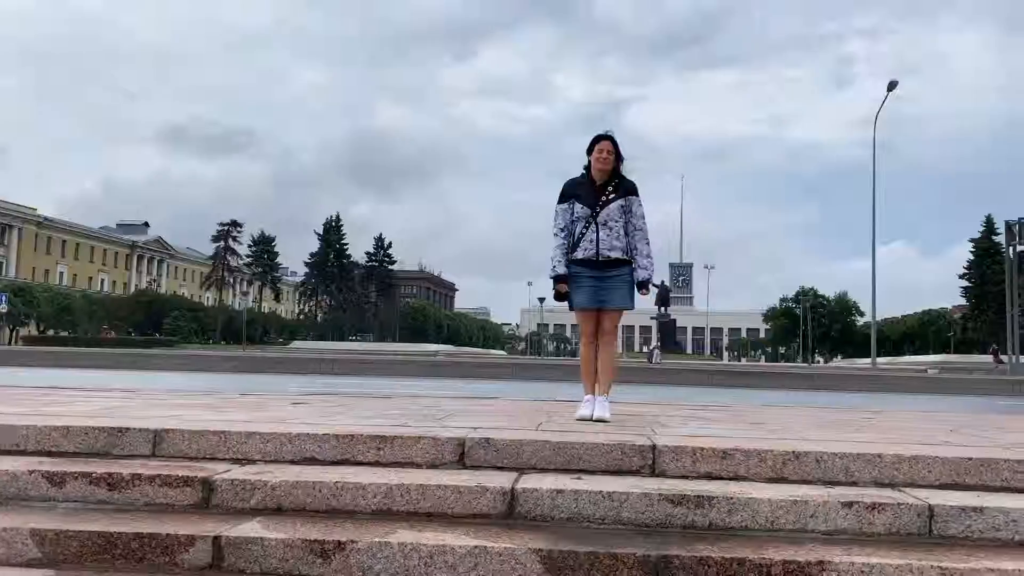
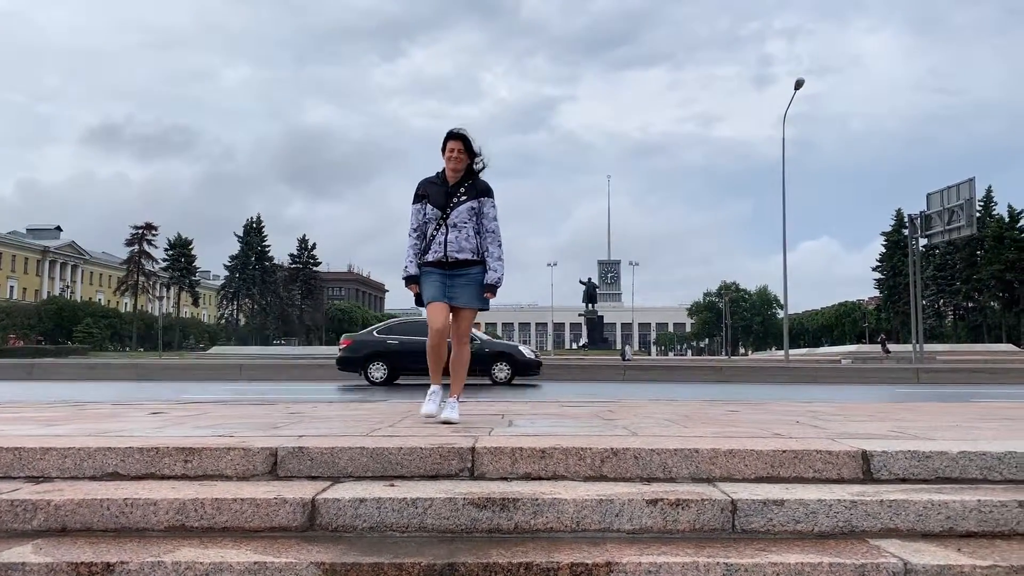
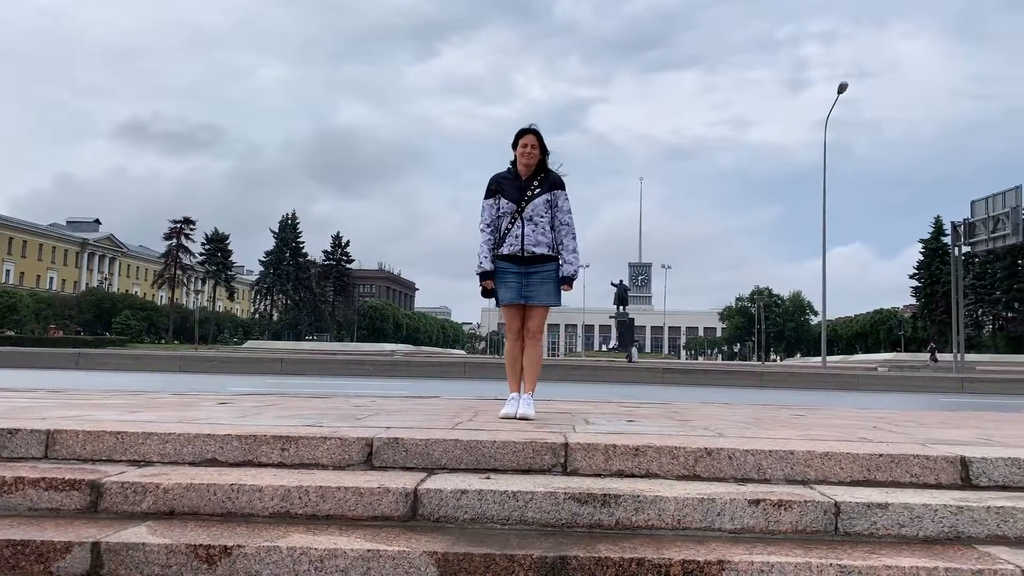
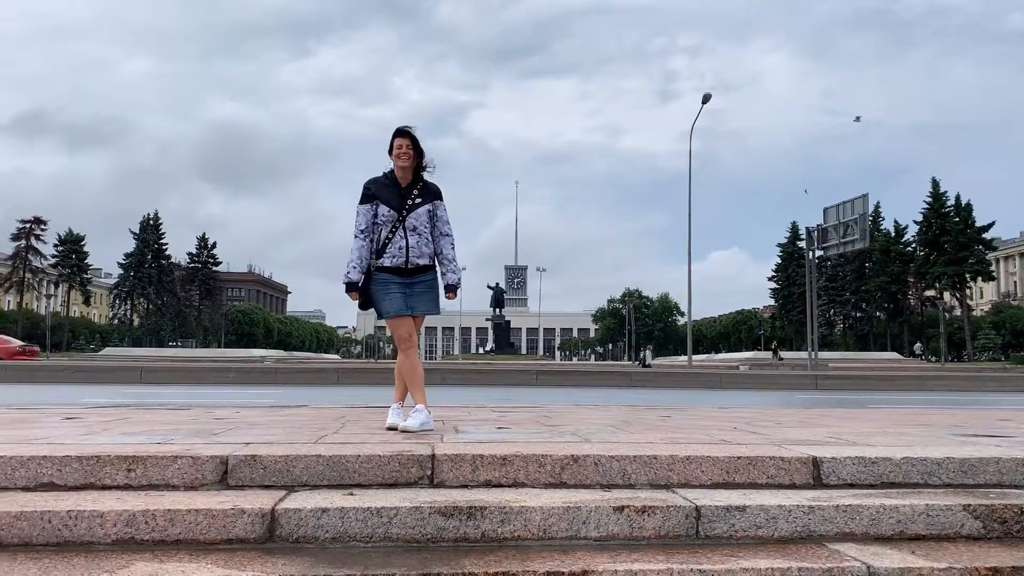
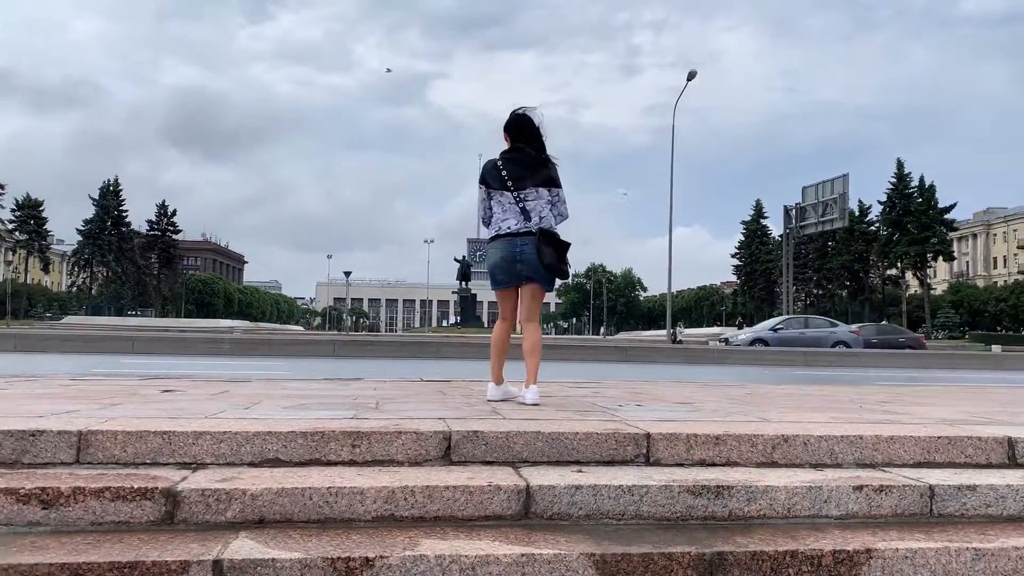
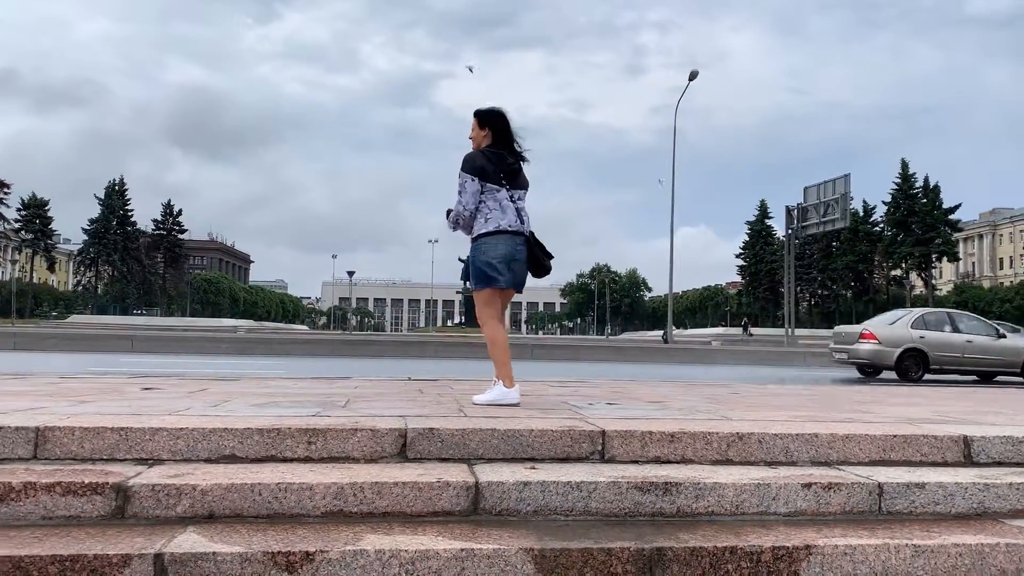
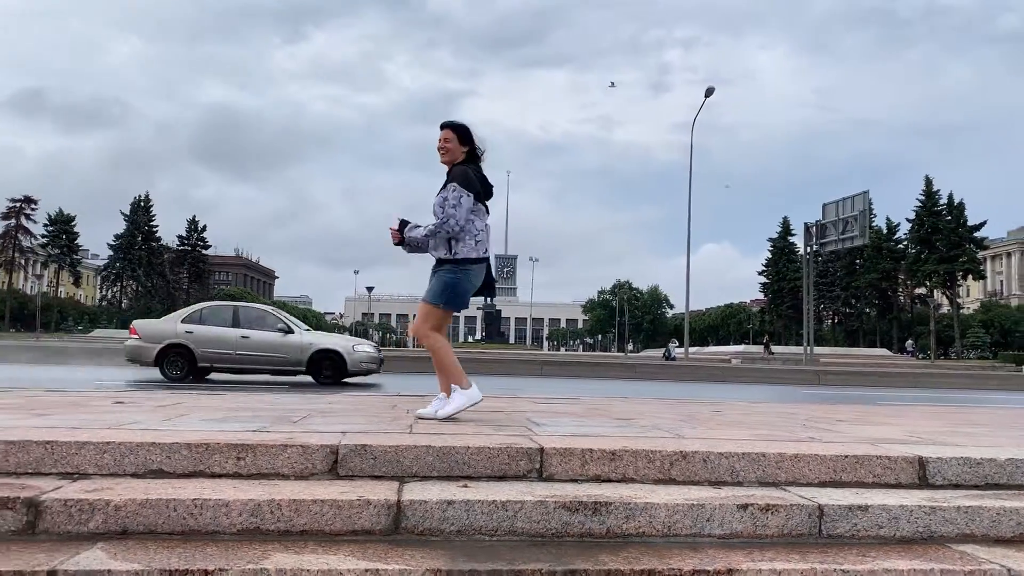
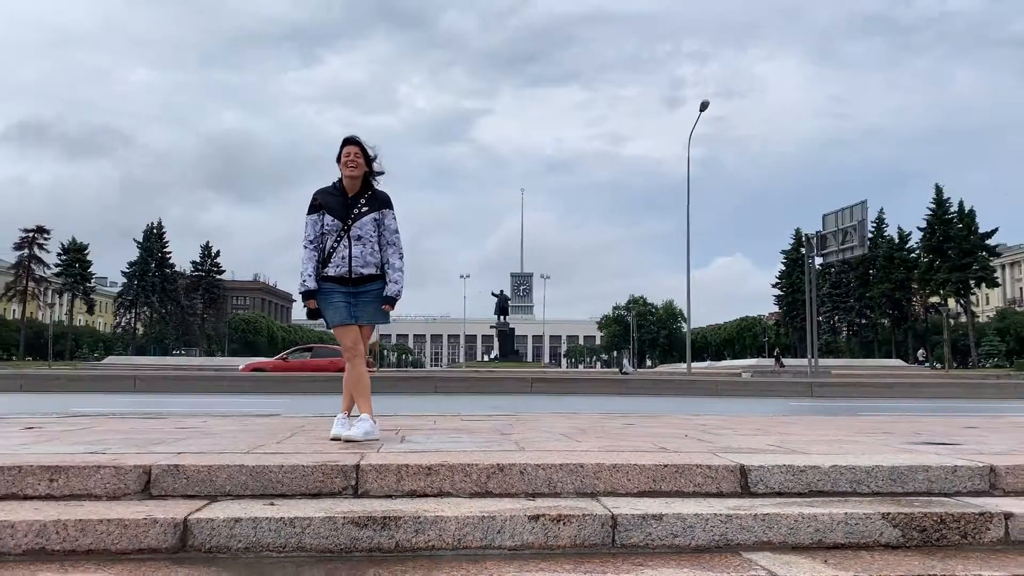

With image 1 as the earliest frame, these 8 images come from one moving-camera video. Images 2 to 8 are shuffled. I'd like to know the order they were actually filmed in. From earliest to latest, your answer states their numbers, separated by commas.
3, 2, 8, 4, 7, 6, 5
